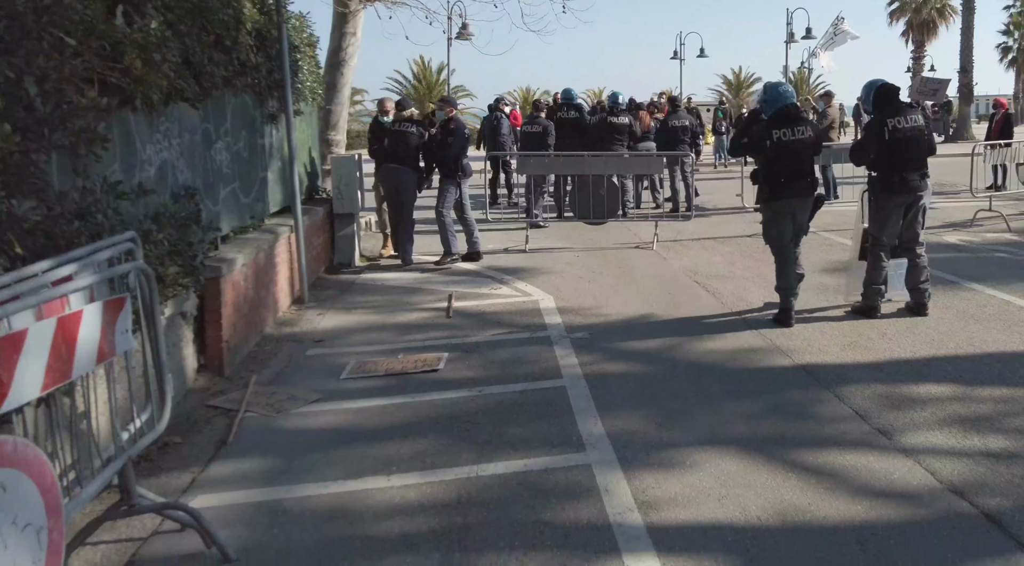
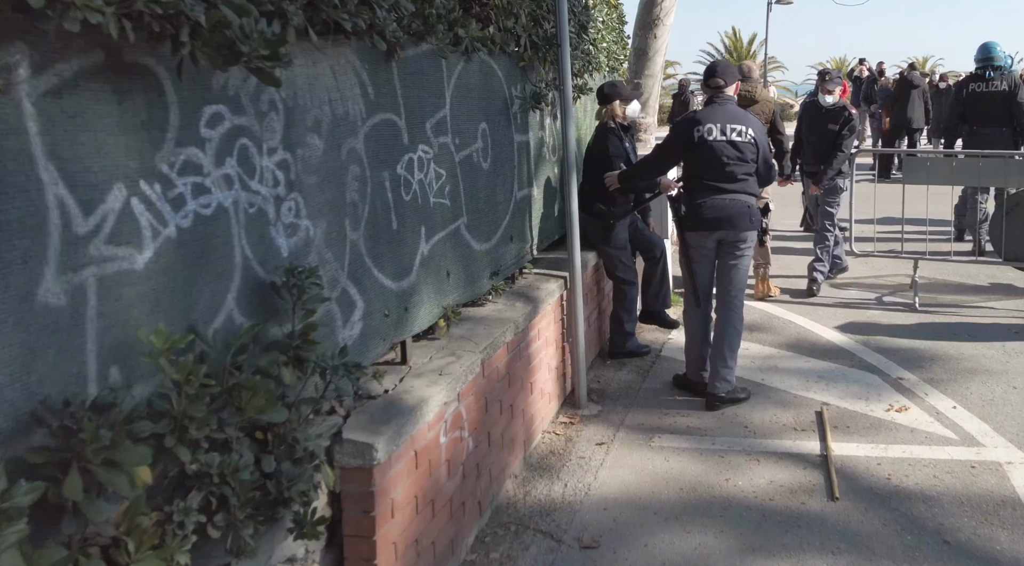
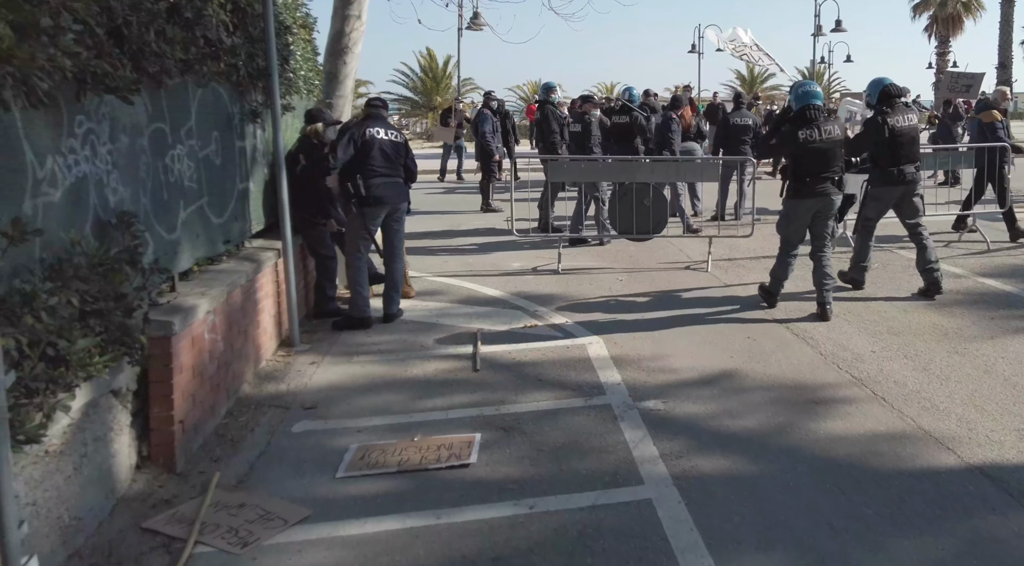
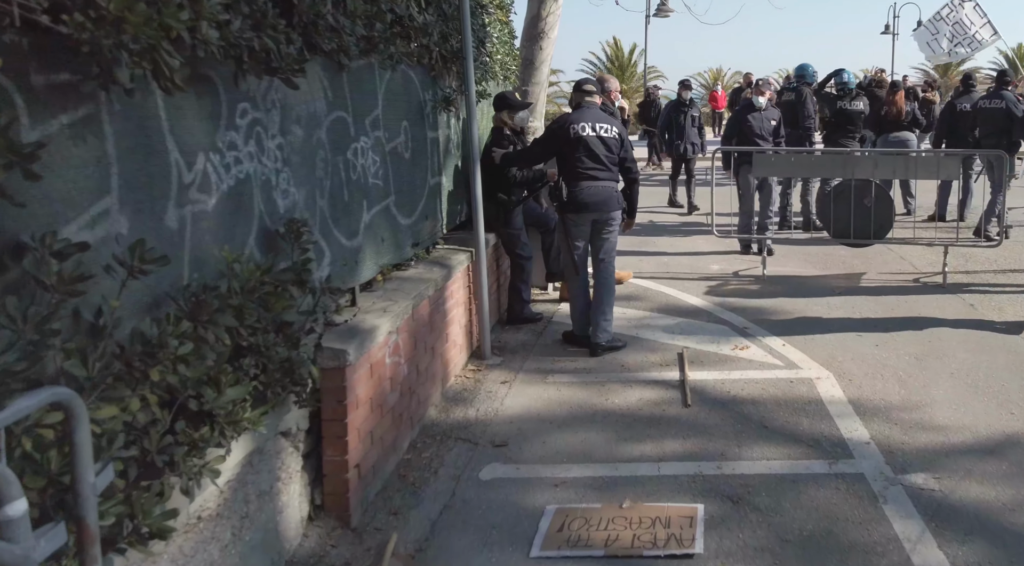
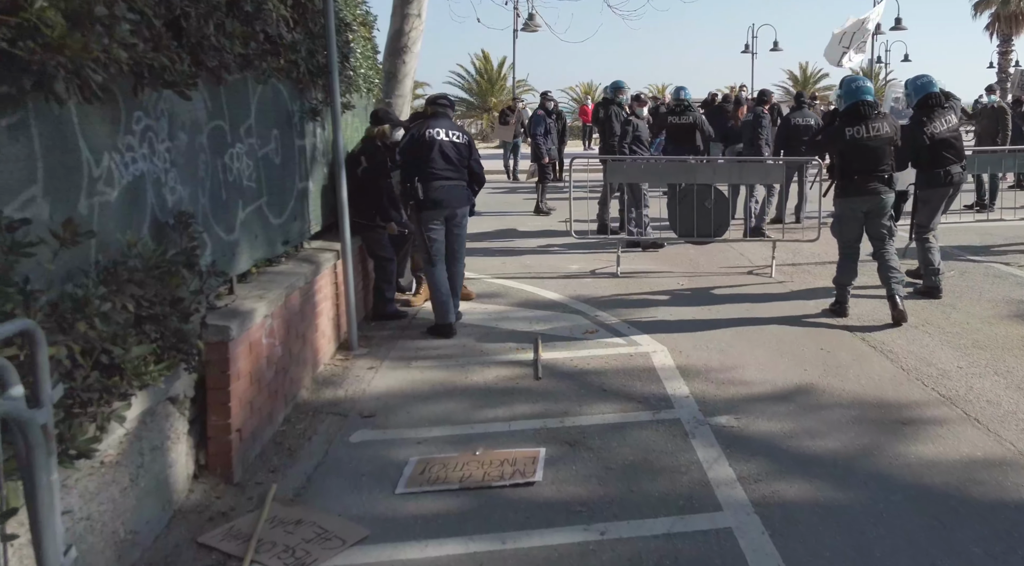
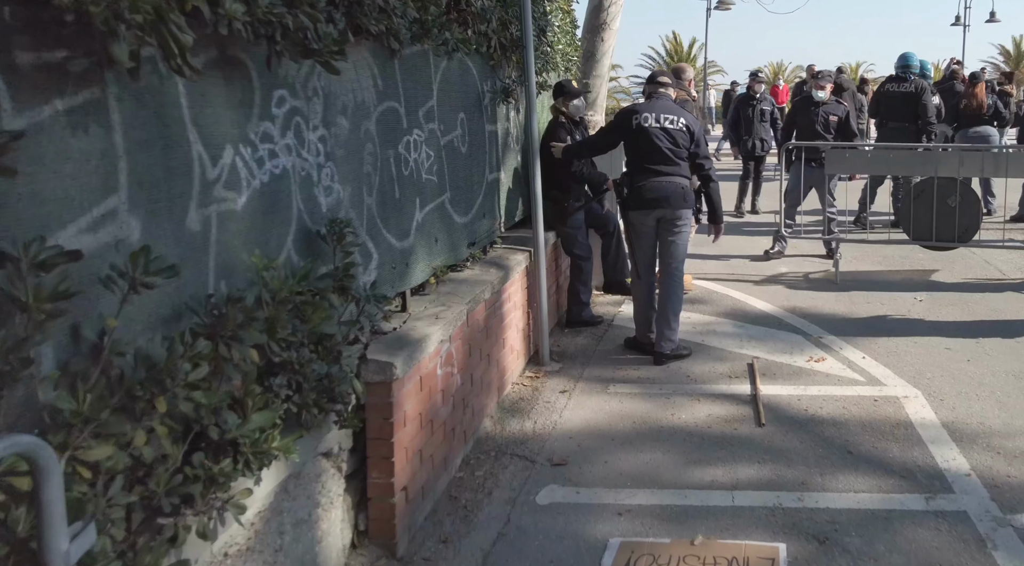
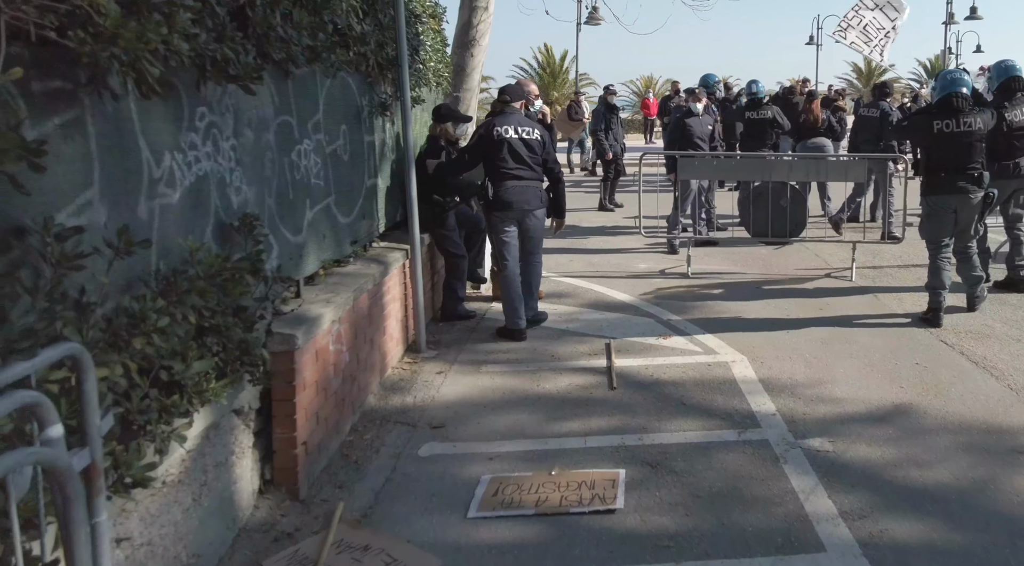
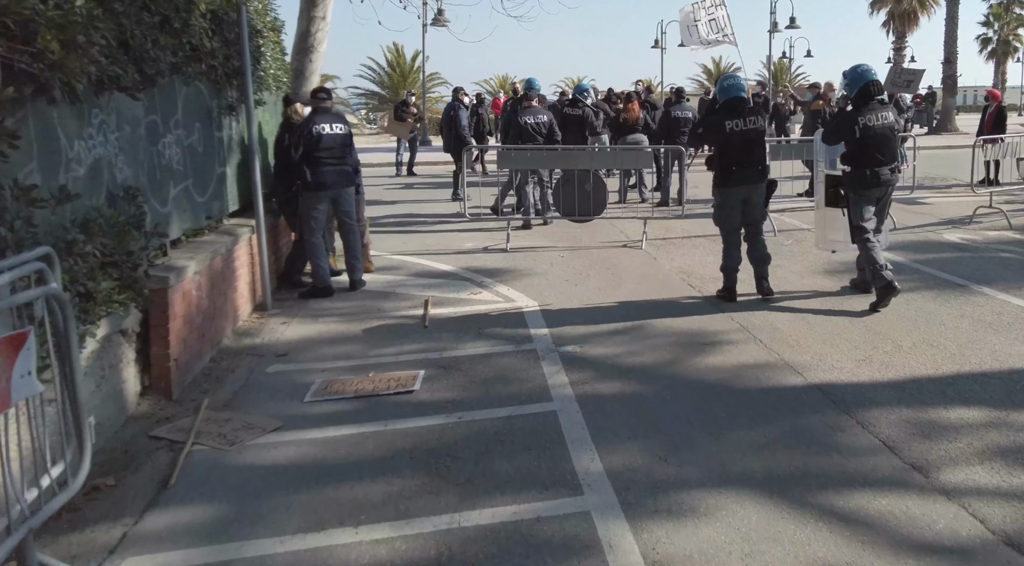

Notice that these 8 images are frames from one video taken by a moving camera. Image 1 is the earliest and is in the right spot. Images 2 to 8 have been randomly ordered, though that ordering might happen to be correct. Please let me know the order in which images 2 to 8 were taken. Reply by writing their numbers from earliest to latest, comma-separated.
8, 3, 5, 7, 4, 6, 2
